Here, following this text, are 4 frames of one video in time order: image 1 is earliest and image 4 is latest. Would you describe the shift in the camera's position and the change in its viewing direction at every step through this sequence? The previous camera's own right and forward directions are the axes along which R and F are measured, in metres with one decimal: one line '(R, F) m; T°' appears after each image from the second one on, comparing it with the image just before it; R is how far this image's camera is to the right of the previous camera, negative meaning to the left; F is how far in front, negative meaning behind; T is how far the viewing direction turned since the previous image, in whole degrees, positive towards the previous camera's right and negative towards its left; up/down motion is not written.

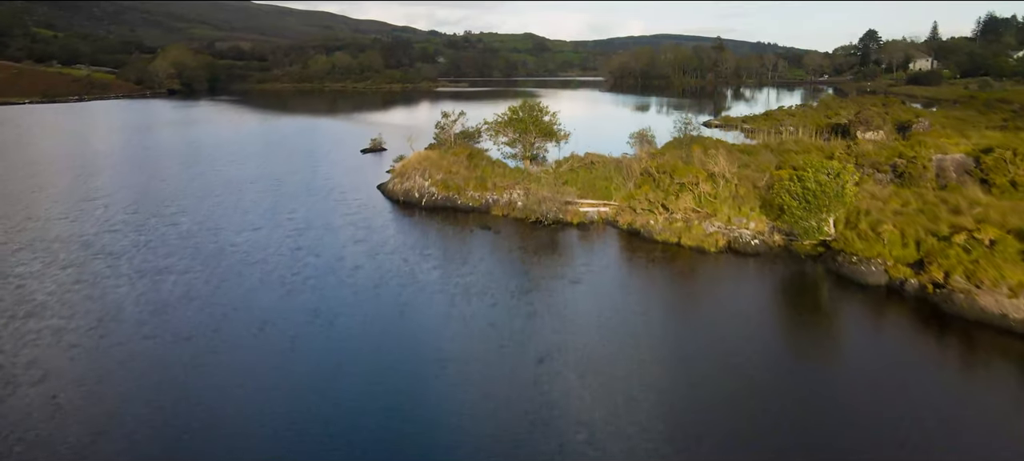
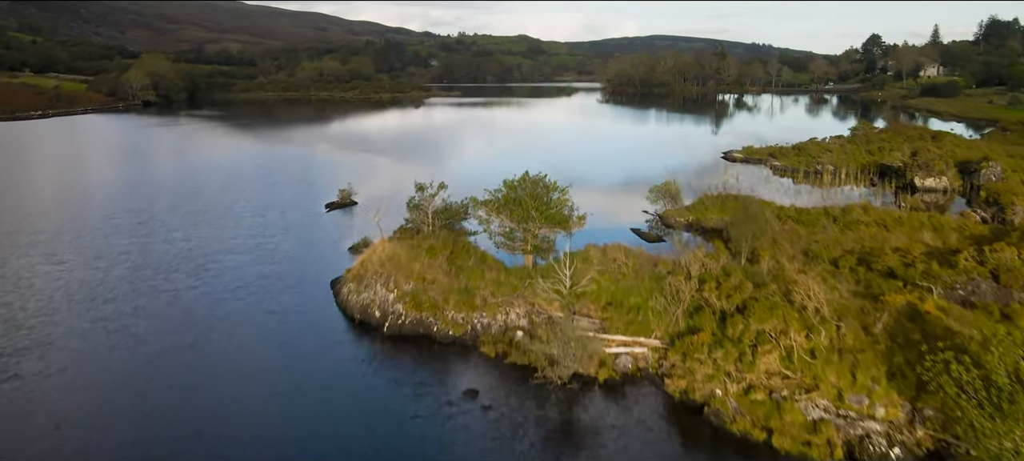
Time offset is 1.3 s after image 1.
(0.0, +1.8) m; 0°
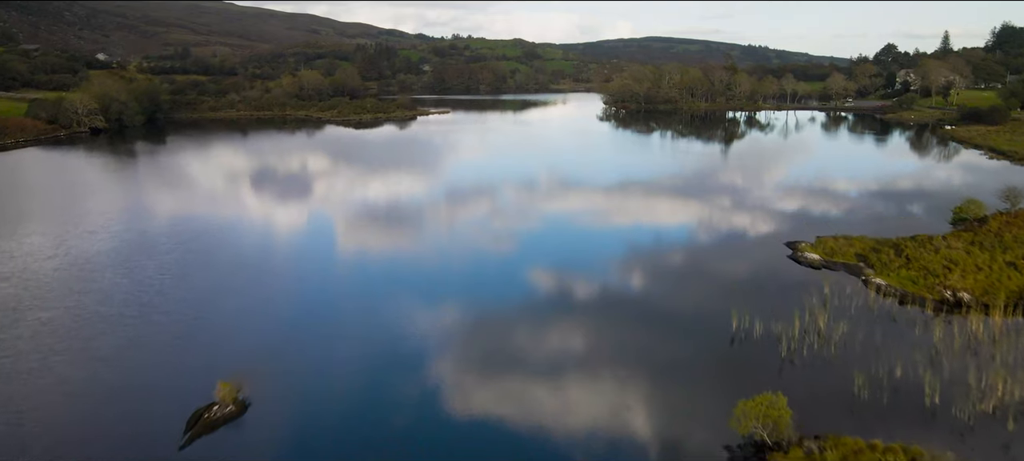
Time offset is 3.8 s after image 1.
(+0.1, +3.6) m; 0°
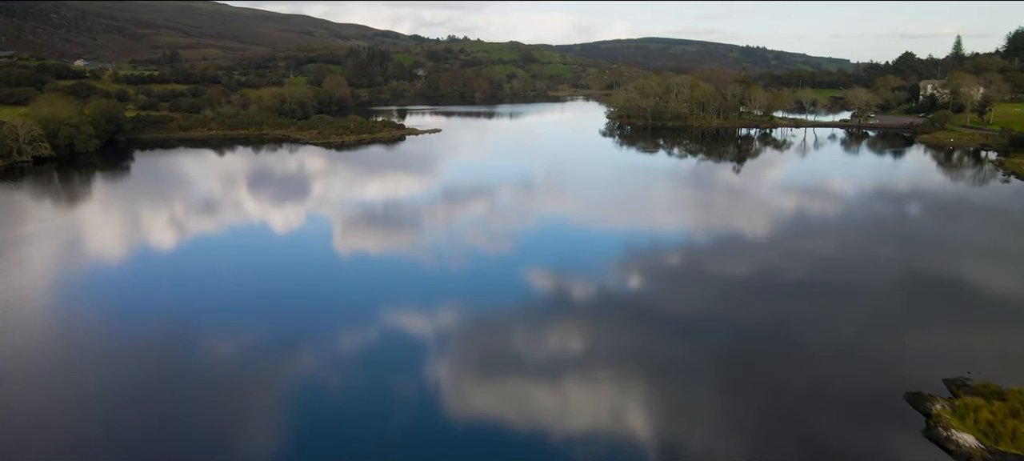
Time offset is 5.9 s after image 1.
(0.0, +3.2) m; 0°
